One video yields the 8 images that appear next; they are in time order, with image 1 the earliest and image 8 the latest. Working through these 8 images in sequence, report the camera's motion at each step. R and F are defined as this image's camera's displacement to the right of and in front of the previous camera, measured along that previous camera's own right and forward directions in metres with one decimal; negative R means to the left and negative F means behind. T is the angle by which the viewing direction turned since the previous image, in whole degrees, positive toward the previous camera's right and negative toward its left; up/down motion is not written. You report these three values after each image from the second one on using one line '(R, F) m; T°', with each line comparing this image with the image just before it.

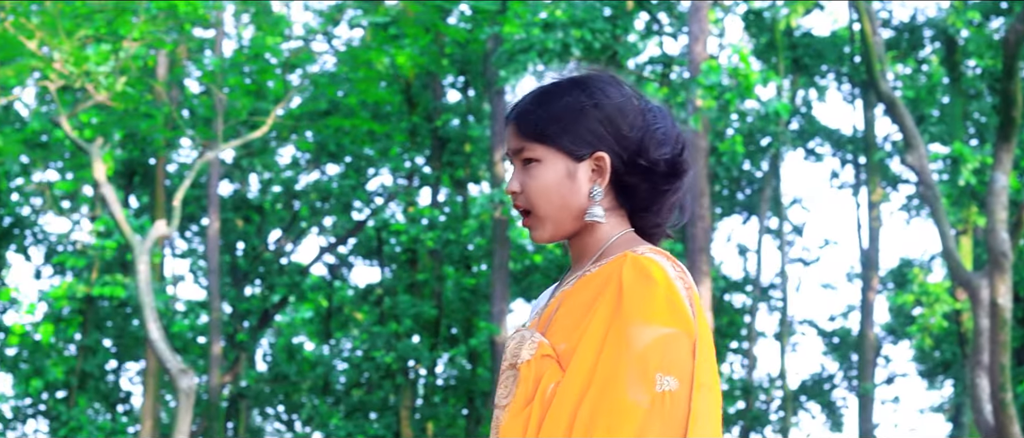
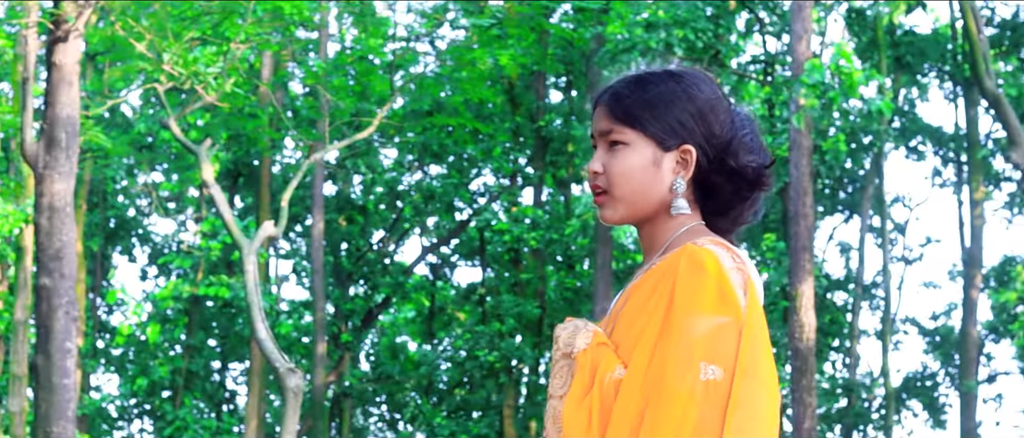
(0.0, 0.0) m; -4°
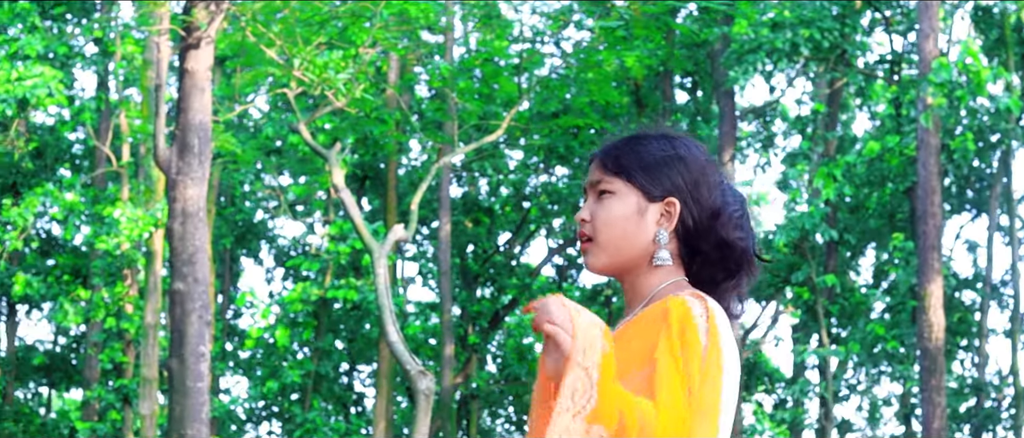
(0.0, 0.0) m; -5°
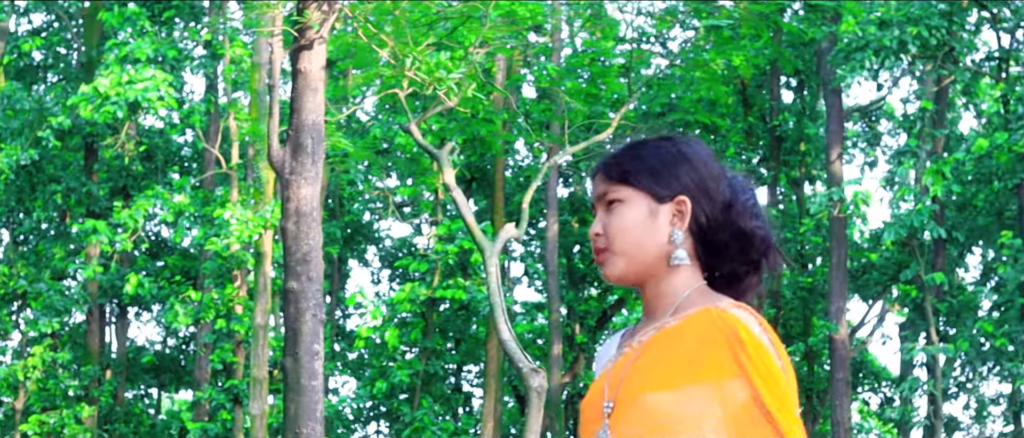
(-0.1, 0.0) m; -4°
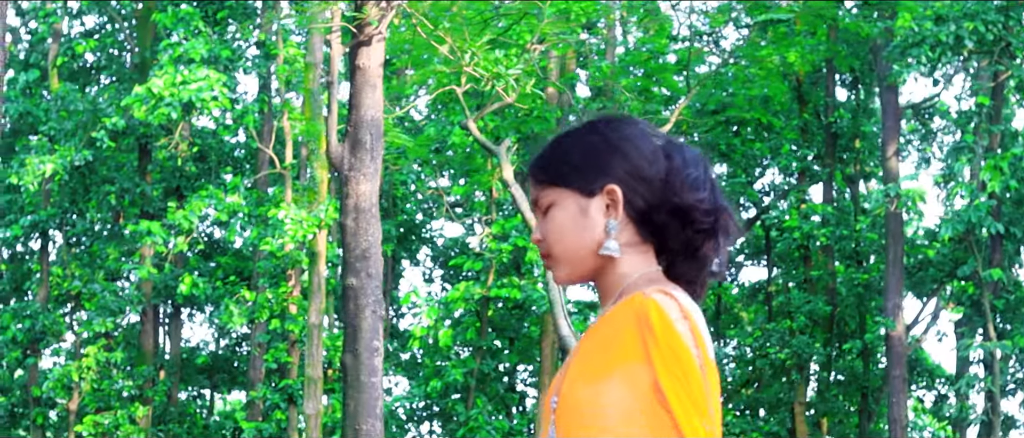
(-0.1, +0.1) m; -2°
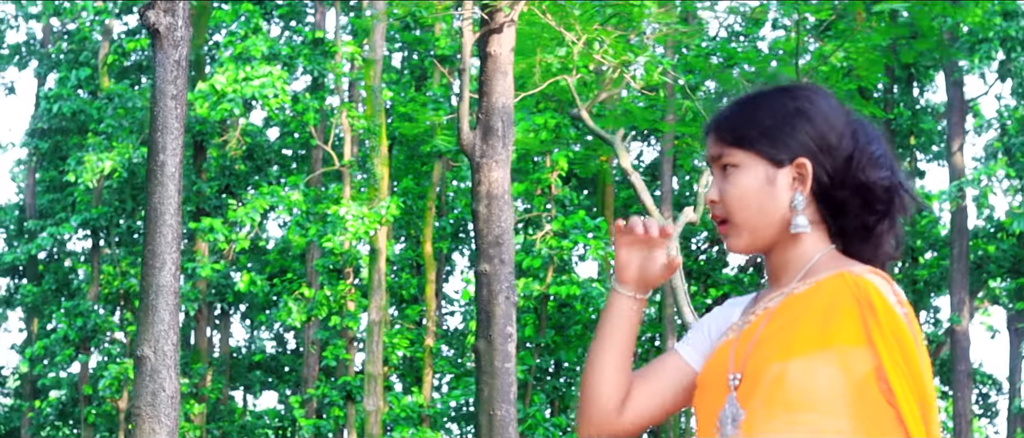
(-1.2, -0.1) m; +1°
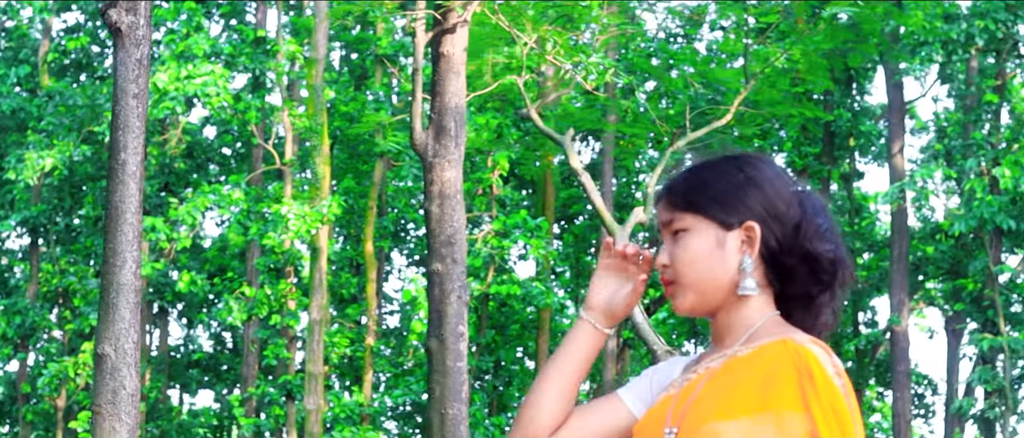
(-0.2, -0.1) m; +3°
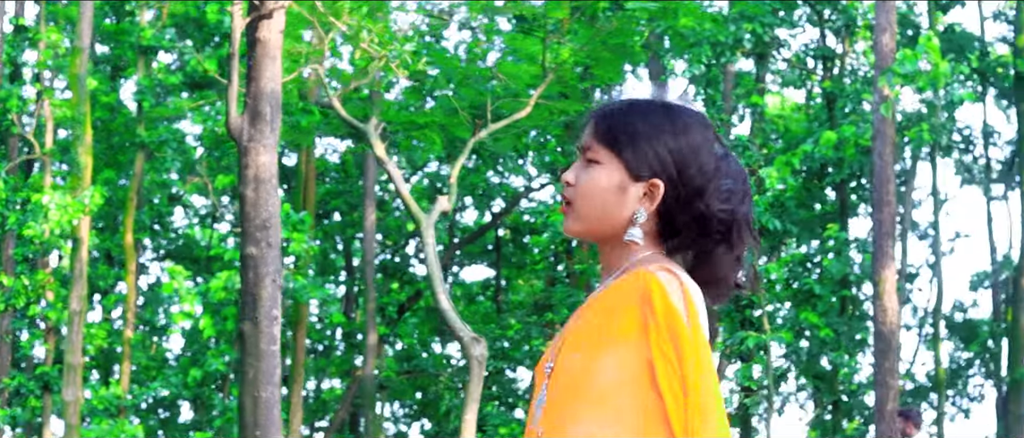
(-0.8, -0.4) m; +11°
